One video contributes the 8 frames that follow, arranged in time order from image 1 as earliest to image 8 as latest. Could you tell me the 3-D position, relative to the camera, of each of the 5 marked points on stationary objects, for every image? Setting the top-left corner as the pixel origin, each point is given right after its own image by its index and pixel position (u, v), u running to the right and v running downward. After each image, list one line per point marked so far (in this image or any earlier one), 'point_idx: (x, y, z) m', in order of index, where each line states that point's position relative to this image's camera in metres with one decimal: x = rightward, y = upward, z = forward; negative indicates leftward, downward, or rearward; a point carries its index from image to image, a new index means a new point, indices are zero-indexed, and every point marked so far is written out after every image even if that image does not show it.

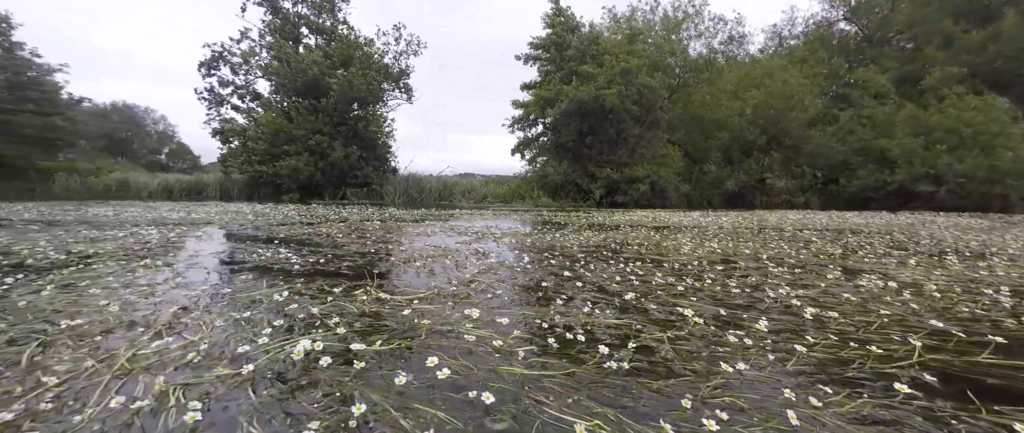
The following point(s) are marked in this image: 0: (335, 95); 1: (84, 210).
0: (-8.2, +5.7, +16.0) m
1: (-9.0, +0.1, +7.1) m
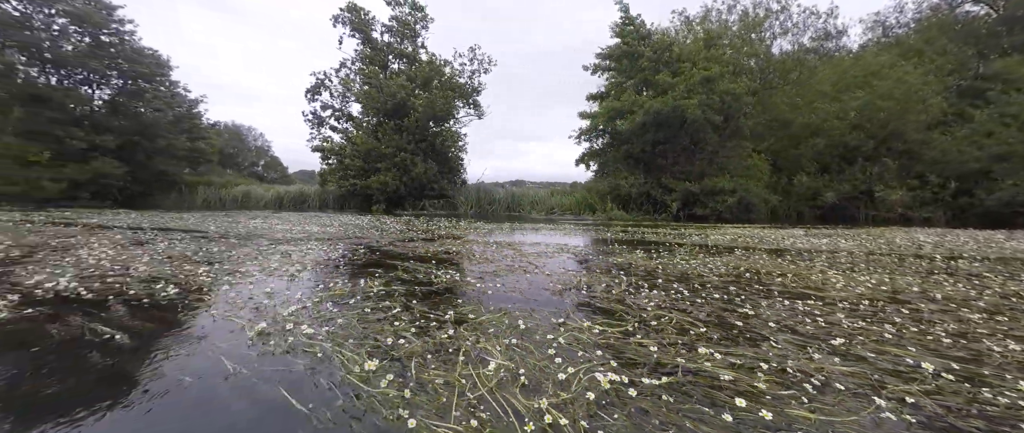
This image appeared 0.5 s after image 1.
0: (-4.7, +5.2, +17.4) m
1: (-7.0, -0.2, +8.6) m
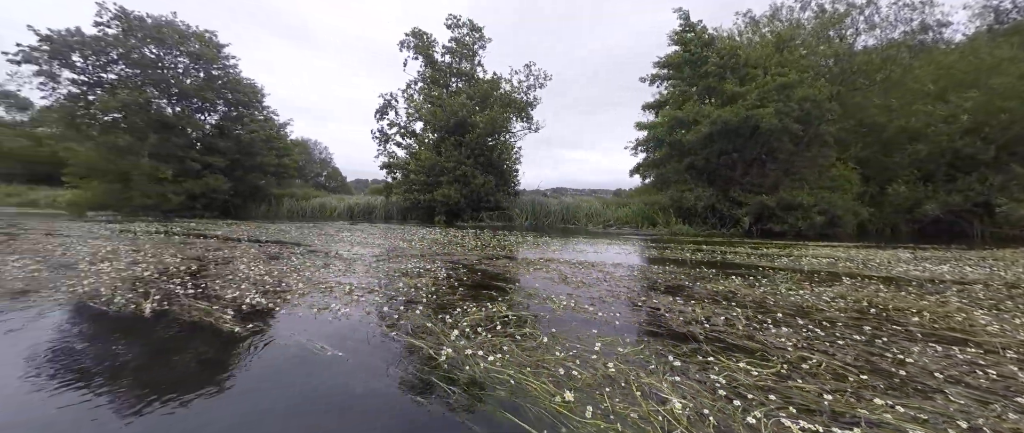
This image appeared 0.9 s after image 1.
0: (-1.7, +4.6, +18.2) m
1: (-5.1, -0.6, +9.6) m
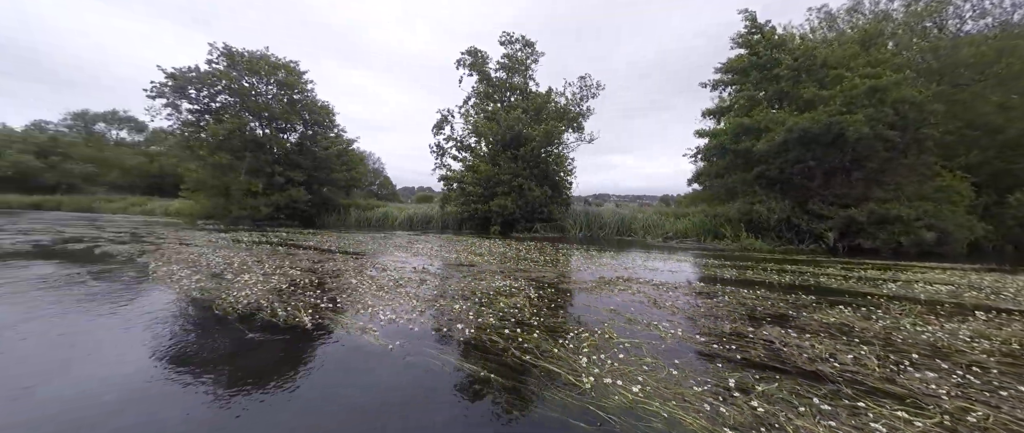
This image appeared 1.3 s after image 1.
0: (+1.3, +4.0, +18.5) m
1: (-3.2, -1.0, +10.3) m
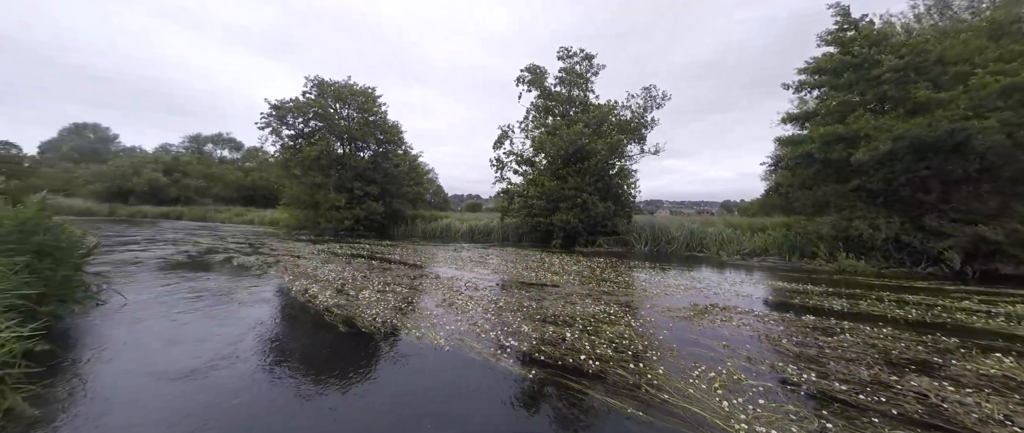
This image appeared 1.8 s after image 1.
0: (+4.8, +3.2, +18.4) m
1: (-0.9, -1.5, +10.9) m
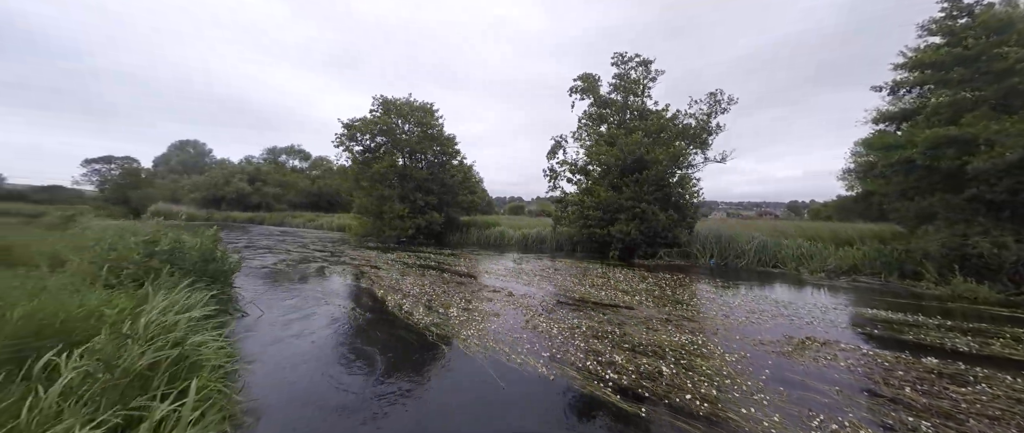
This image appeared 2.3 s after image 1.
0: (+7.8, +2.6, +17.9) m
1: (+1.2, -2.1, +11.1) m
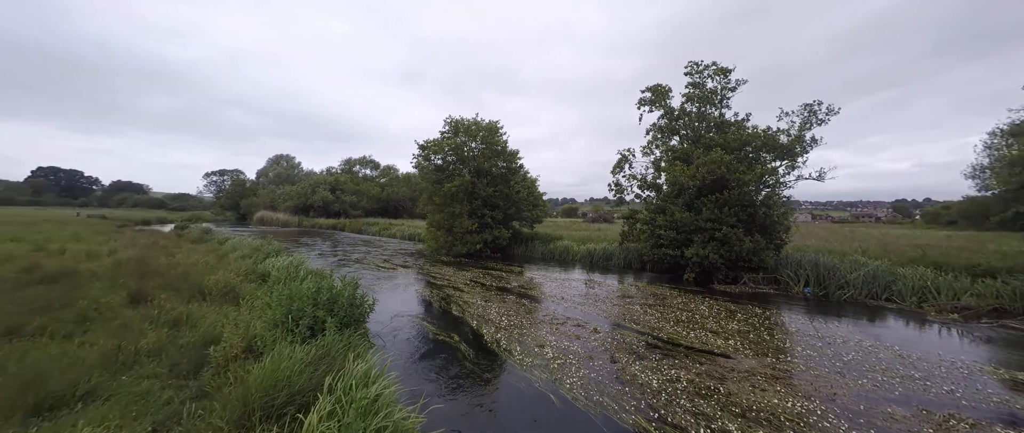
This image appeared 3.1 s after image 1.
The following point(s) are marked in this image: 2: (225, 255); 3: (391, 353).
0: (+11.5, +1.5, +16.8) m
1: (+3.8, -3.1, +11.1) m
2: (-13.8, -1.9, +16.2) m
3: (-2.3, -2.7, +6.6) m
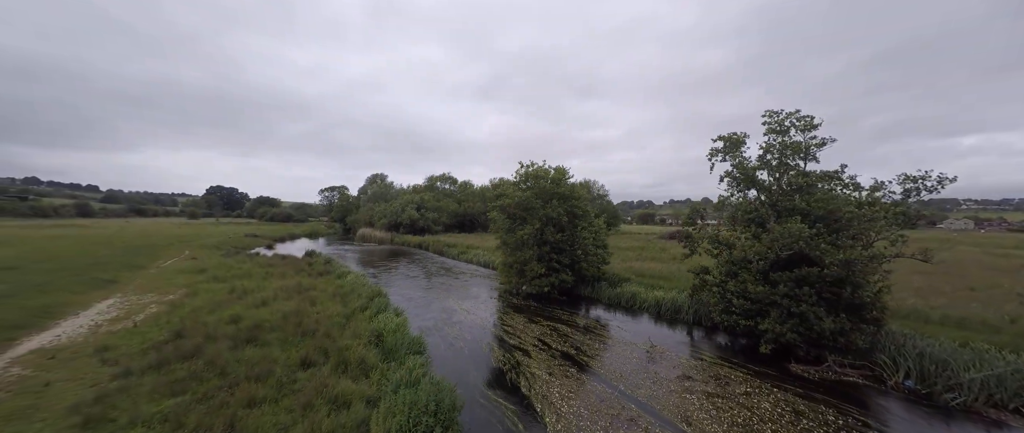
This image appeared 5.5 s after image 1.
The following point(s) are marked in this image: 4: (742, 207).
0: (+14.8, -1.9, +15.8) m
1: (+6.0, -6.4, +11.9) m
2: (-10.0, -5.2, +20.6) m
3: (-0.9, -5.9, +8.8) m
4: (+14.0, +0.5, +20.2) m
